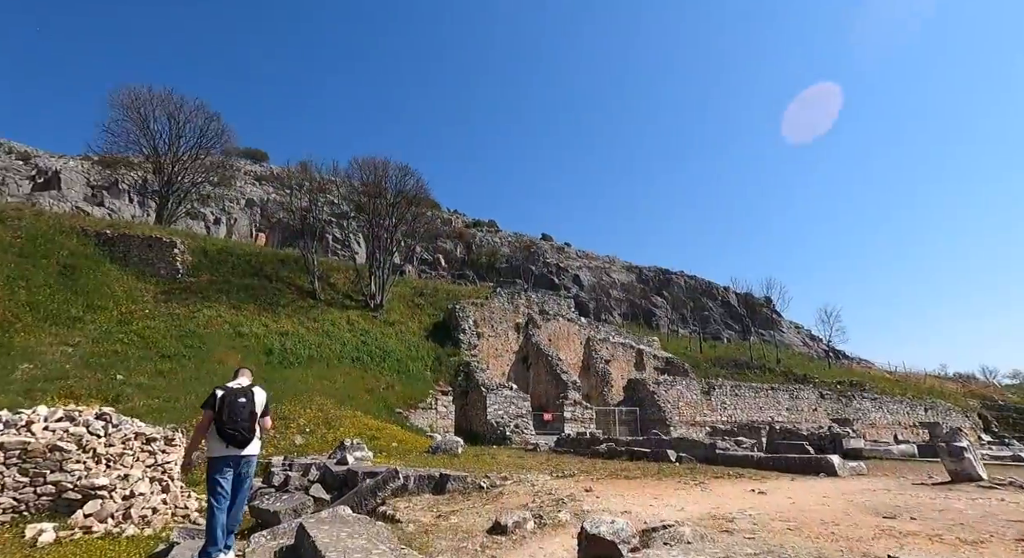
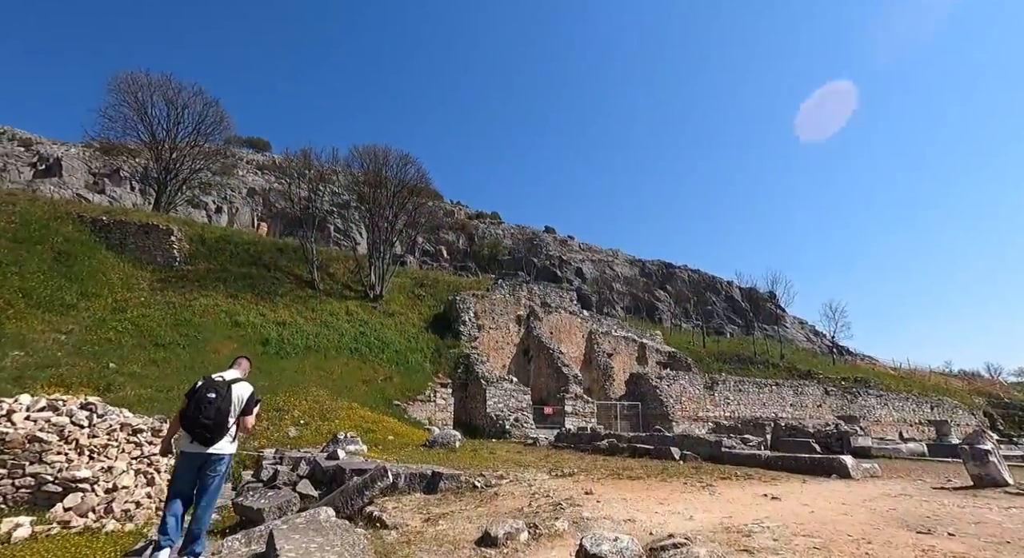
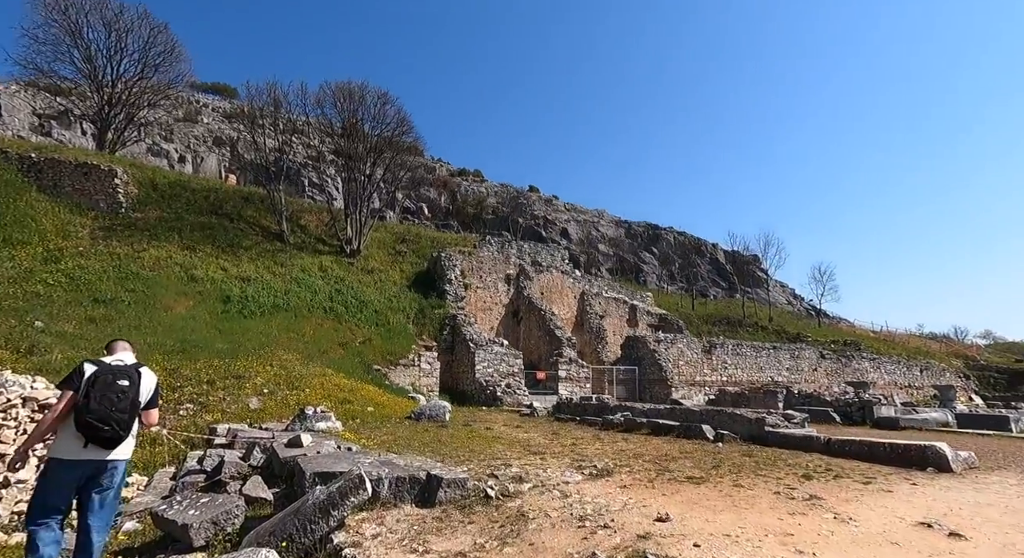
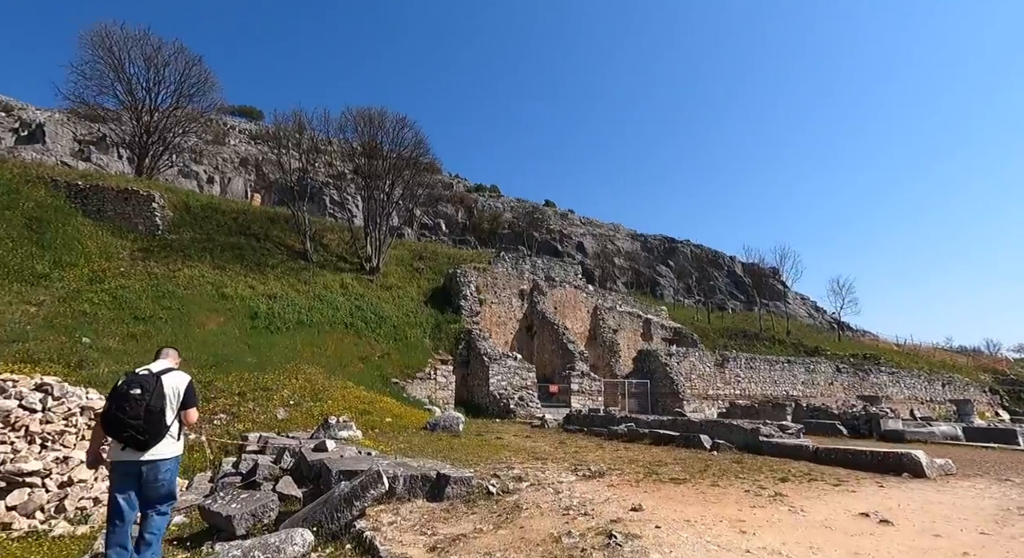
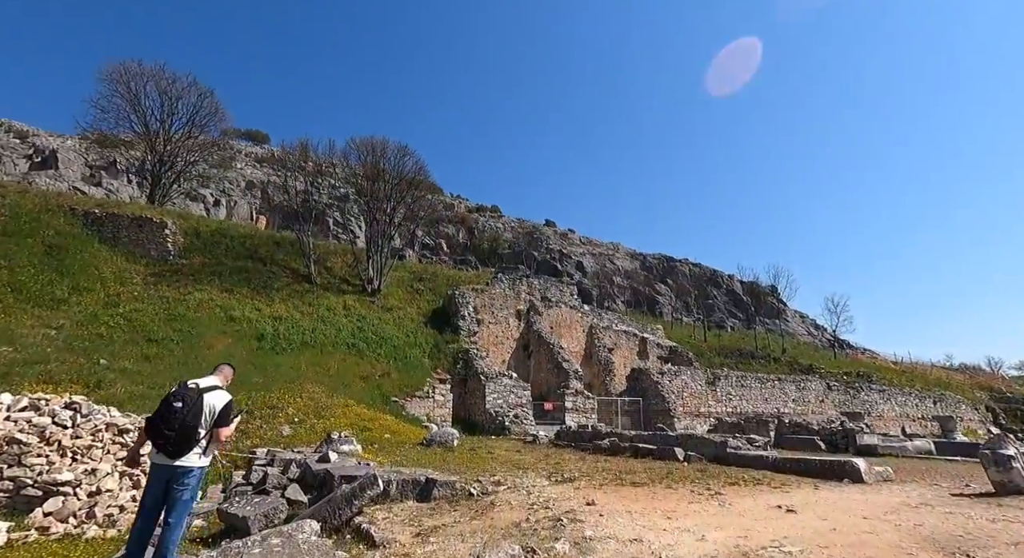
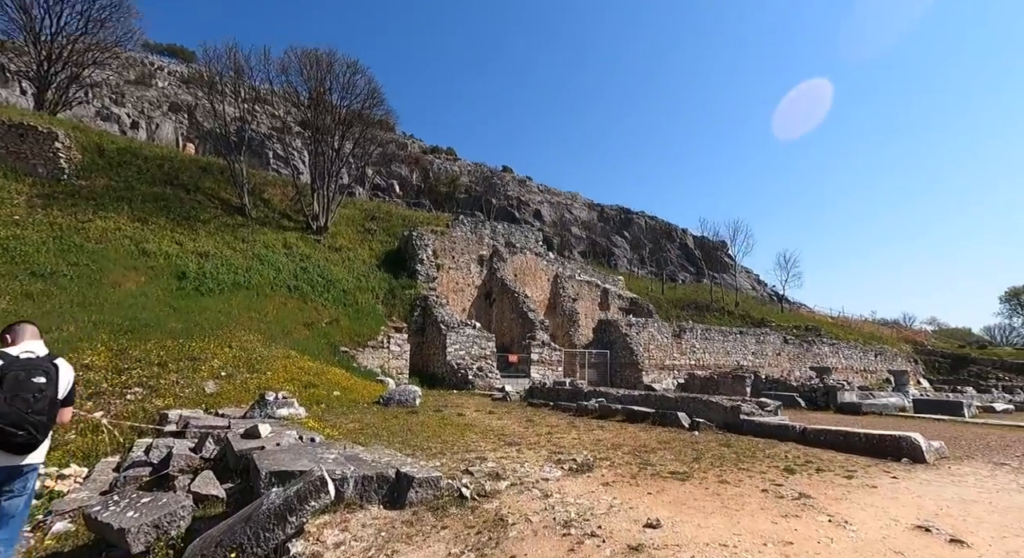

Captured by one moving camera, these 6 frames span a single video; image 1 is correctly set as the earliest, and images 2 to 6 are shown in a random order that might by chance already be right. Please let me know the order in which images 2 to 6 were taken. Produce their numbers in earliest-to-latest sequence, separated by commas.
2, 5, 4, 3, 6
